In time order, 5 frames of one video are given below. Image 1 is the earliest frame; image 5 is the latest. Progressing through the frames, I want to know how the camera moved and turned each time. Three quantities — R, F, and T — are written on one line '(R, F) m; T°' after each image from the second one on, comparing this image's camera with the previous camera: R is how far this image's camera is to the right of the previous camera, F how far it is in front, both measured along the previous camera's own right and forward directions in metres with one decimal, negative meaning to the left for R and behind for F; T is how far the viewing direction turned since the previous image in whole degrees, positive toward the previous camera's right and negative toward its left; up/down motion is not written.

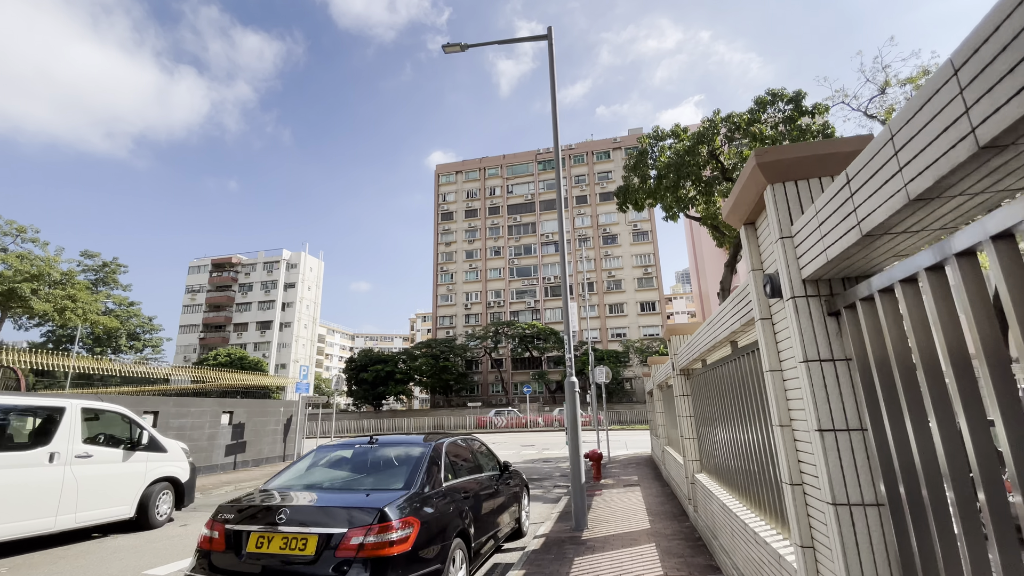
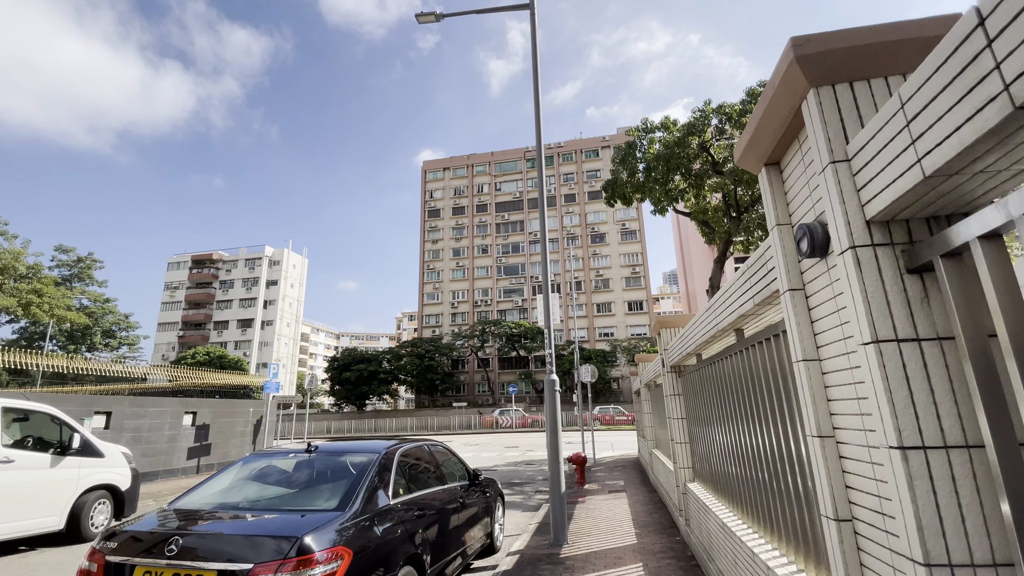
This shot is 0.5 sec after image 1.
(+0.2, +0.7) m; +1°
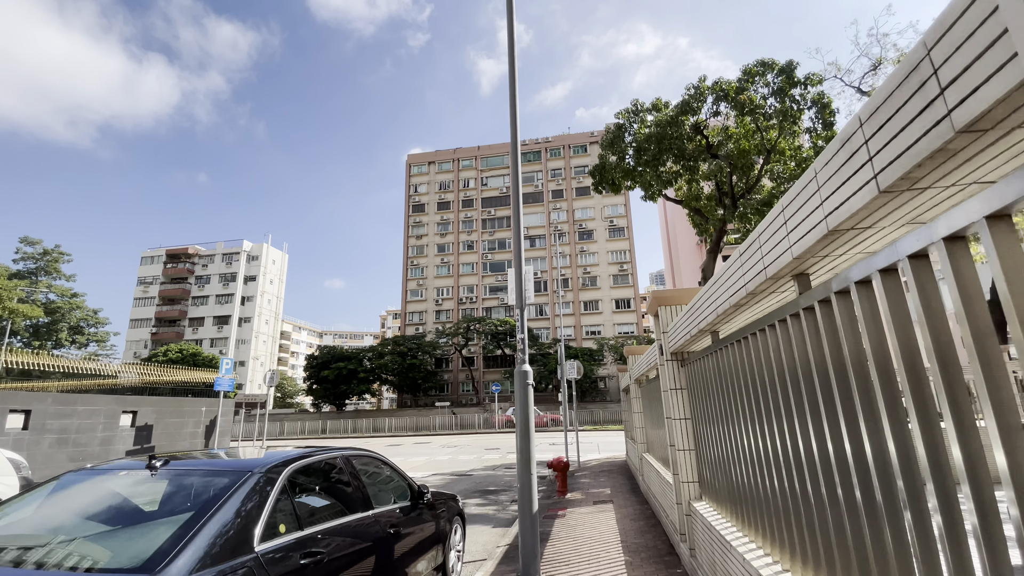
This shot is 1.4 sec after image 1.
(+0.3, +1.2) m; +1°
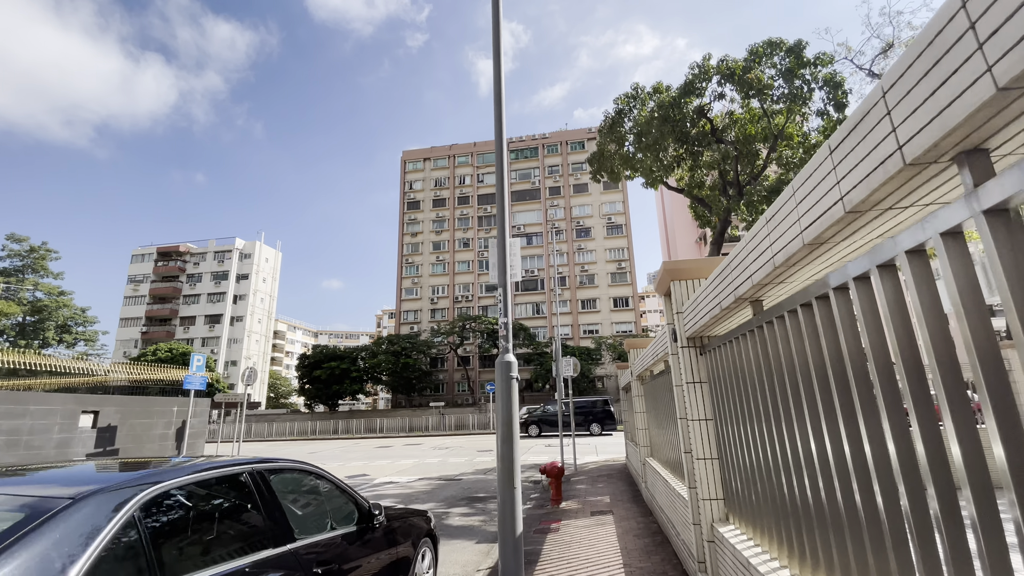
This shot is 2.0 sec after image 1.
(+0.1, +0.9) m; 0°
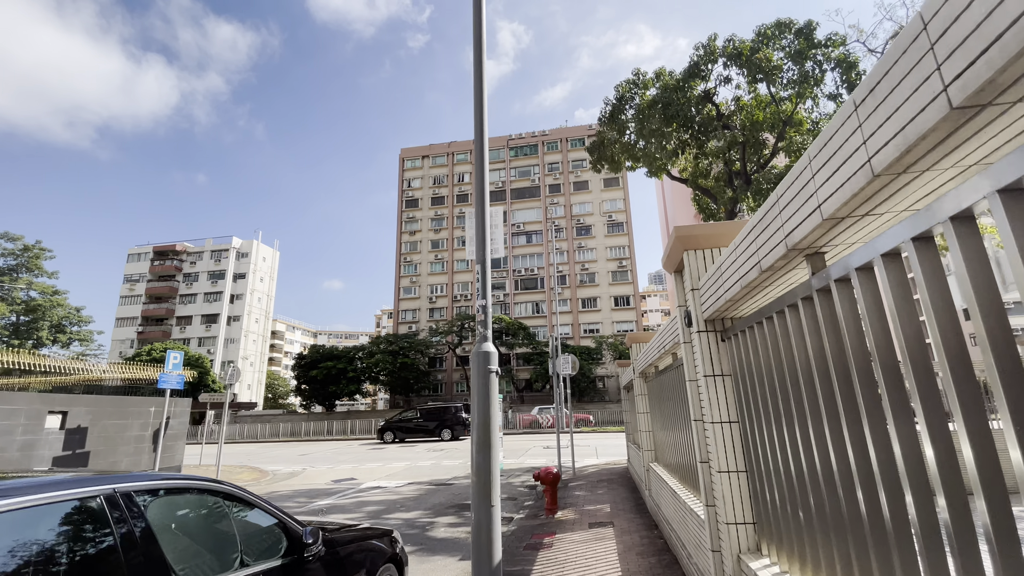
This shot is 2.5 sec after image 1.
(+0.2, +0.7) m; 0°
